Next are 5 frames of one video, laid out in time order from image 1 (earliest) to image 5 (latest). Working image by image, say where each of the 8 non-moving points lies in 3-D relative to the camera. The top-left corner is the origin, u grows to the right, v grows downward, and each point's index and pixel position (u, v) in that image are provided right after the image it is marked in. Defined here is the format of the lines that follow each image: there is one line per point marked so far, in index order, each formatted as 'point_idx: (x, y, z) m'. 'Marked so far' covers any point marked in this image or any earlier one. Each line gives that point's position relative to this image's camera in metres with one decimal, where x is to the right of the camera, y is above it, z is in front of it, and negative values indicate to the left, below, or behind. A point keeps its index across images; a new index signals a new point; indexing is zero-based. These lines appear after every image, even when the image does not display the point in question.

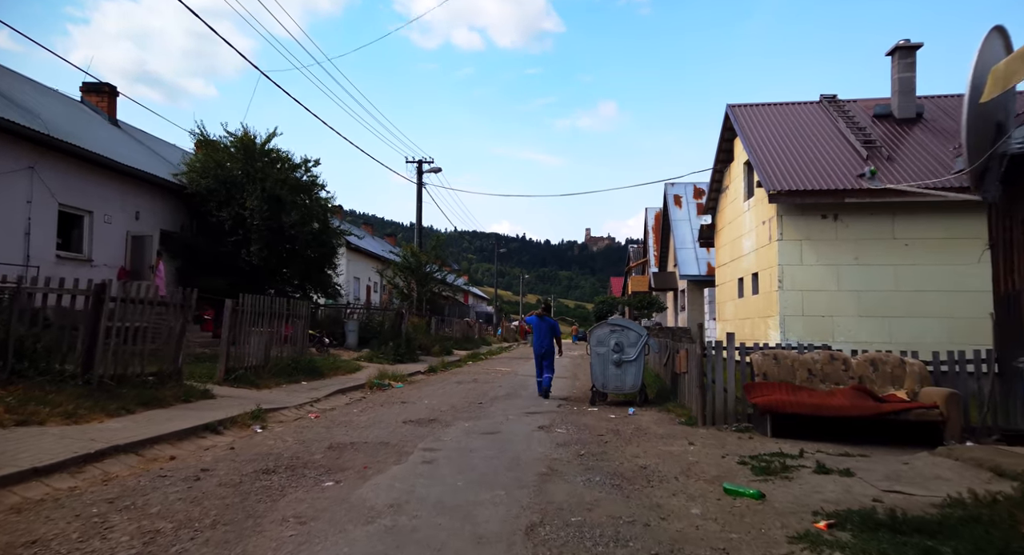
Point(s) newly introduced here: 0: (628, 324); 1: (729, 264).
0: (+2.0, -0.8, +10.9) m
1: (+6.0, +0.4, +17.3) m
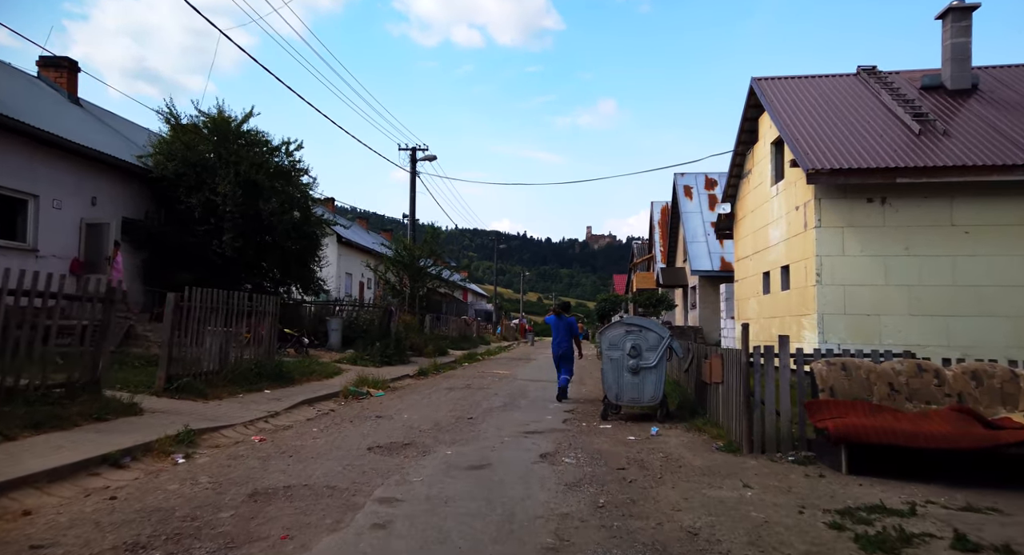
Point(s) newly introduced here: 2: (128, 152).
0: (+1.9, -0.7, +9.1) m
1: (+5.9, +0.5, +15.5) m
2: (-10.5, +3.4, +17.2) m
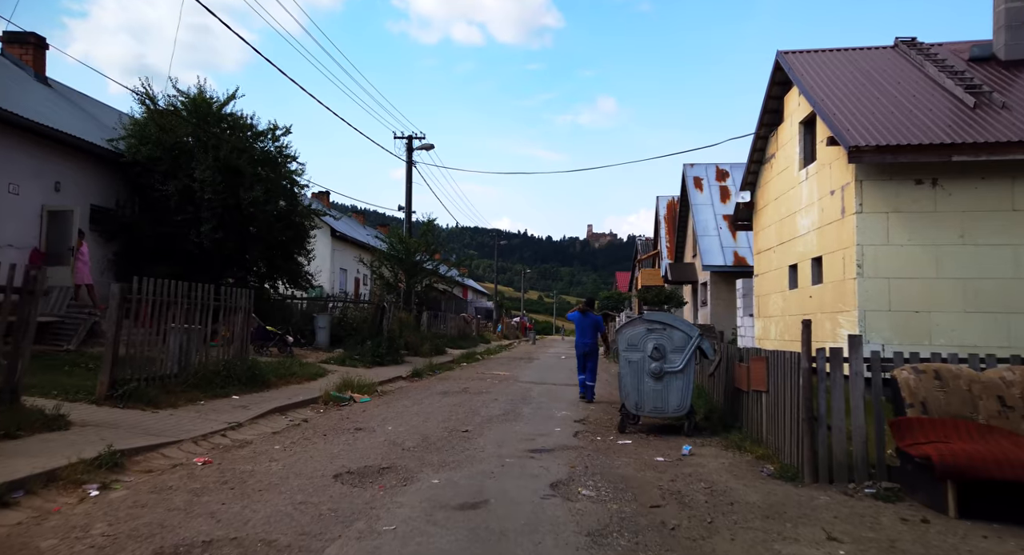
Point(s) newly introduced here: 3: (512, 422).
0: (+2.0, -0.5, +7.8) m
1: (+6.0, +0.7, +14.2) m
2: (-10.4, +3.6, +15.9) m
3: (0.0, -1.9, +8.4) m
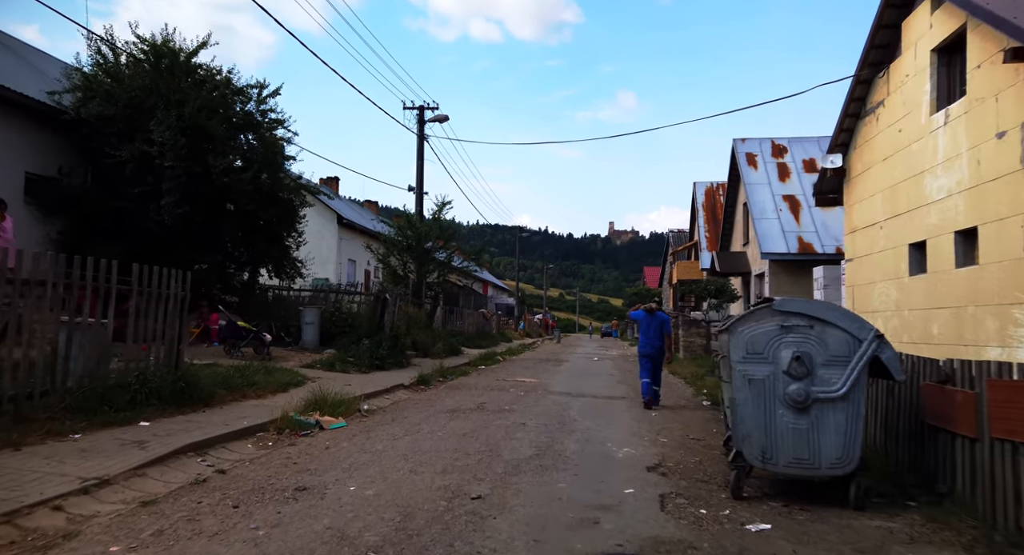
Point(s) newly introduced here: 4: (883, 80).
0: (+2.3, -0.3, +4.7) m
1: (+6.5, +1.0, +10.9) m
2: (-9.8, +3.9, +13.1) m
3: (+0.3, -1.6, +5.3) m
4: (+6.6, +3.5, +11.2) m
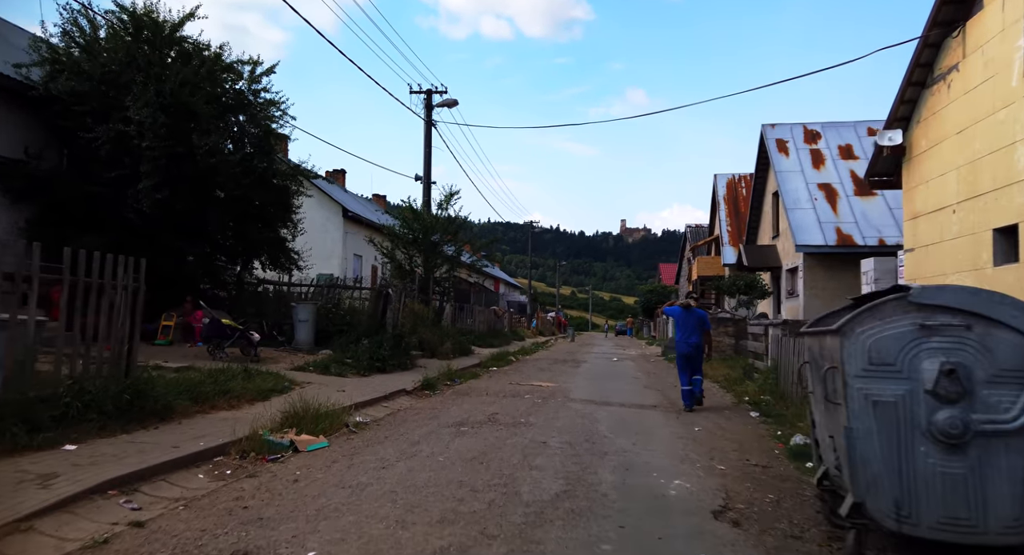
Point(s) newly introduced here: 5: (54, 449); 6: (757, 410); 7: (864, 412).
0: (+2.4, -0.2, +3.2) m
1: (+6.7, +1.1, +9.4) m
2: (-9.5, +4.1, +11.9) m
3: (+0.5, -1.5, +3.9) m
4: (+6.8, +3.6, +9.7) m
5: (-3.6, -1.3, +5.0) m
6: (+3.6, -2.0, +9.3) m
7: (+1.9, -0.7, +3.3) m
